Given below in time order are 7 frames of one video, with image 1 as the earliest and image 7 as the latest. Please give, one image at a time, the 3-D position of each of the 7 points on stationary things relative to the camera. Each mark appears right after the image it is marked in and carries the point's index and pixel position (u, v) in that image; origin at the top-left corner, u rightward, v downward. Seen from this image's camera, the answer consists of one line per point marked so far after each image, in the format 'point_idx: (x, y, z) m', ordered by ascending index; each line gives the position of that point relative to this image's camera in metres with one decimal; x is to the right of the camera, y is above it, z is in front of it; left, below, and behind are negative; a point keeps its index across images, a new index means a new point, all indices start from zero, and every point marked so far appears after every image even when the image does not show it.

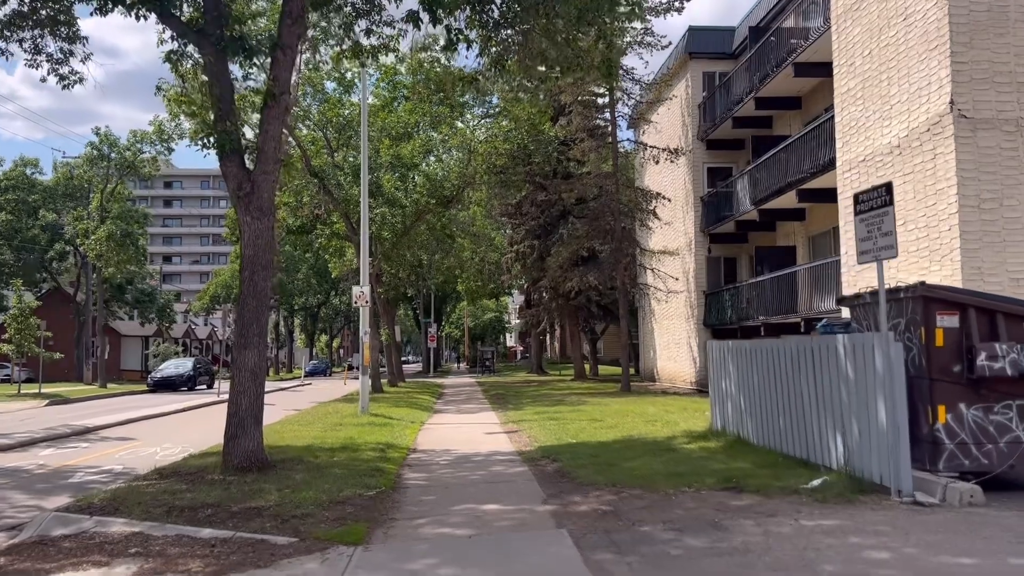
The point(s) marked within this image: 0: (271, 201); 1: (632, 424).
0: (-3.2, +1.1, +10.8) m
1: (+2.1, -2.4, +14.4) m
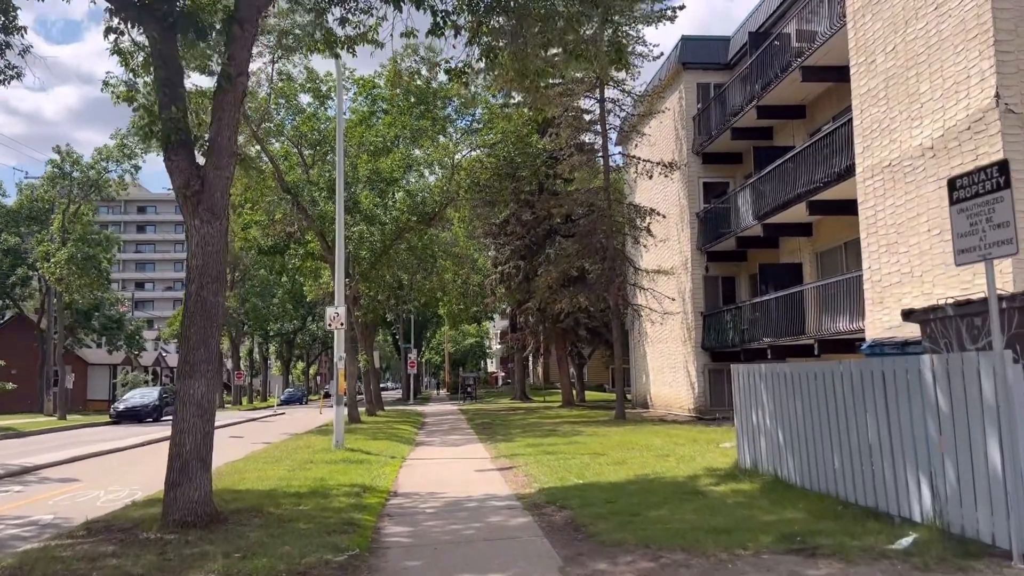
0: (-3.2, +1.0, +9.1) m
1: (+2.1, -2.7, +12.7) m
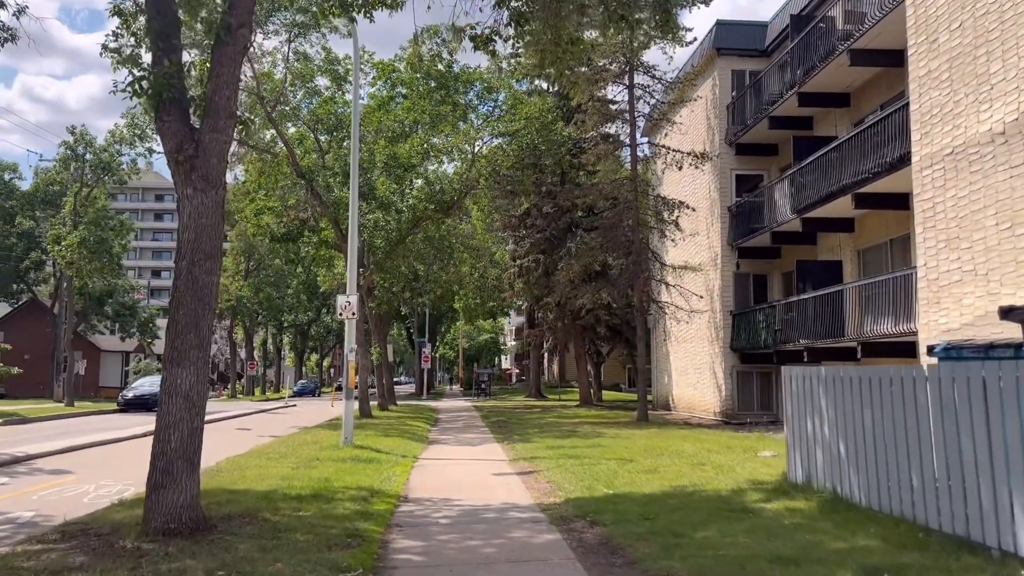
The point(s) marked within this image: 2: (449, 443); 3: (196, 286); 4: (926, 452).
0: (-2.9, +1.2, +8.1) m
1: (+2.4, -2.6, +11.6) m
2: (-1.5, -3.6, +18.9) m
3: (-3.0, 0.0, +7.8) m
4: (+3.6, -1.4, +7.1) m
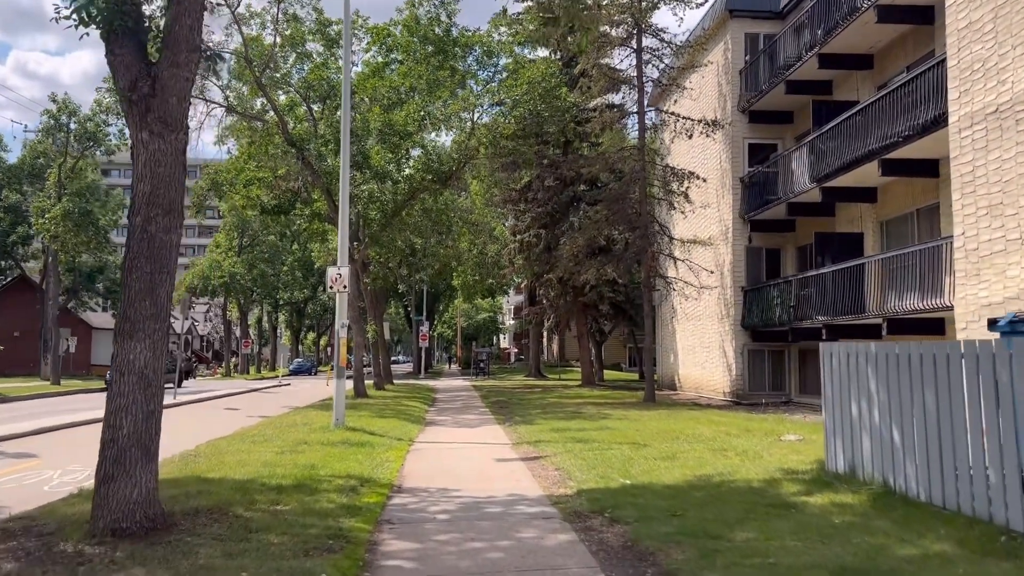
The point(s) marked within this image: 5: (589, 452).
0: (-2.8, +1.5, +6.9) m
1: (+2.4, -2.2, +10.6) m
2: (-1.4, -3.0, +17.9) m
3: (-2.9, +0.3, +6.7) m
4: (+3.7, -1.1, +6.1) m
5: (+1.1, -2.3, +11.4) m
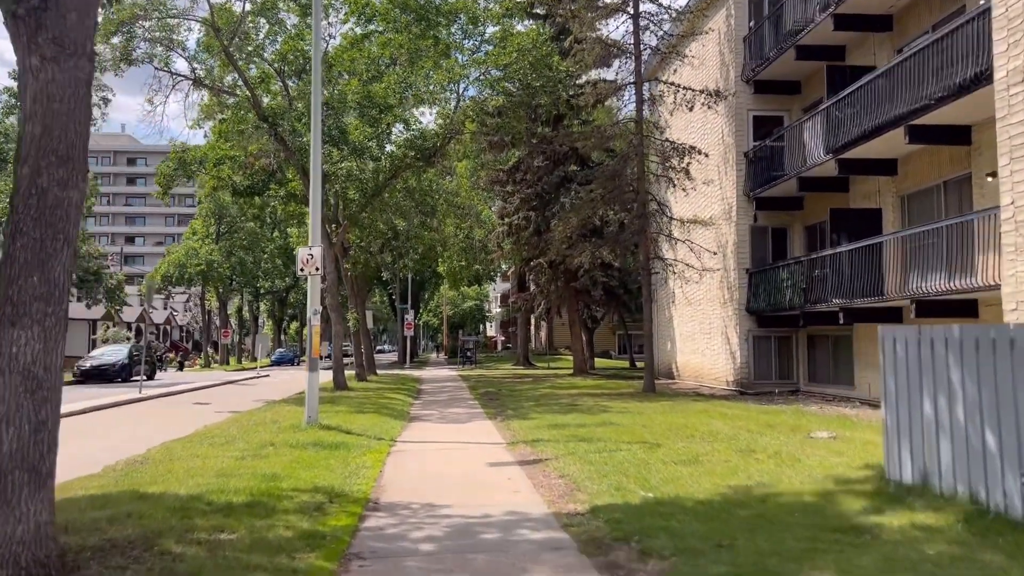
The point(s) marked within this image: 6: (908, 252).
0: (-2.8, +1.7, +5.4) m
1: (+2.4, -1.9, +9.1) m
2: (-1.6, -2.6, +16.4) m
3: (-2.9, +0.5, +5.1) m
4: (+3.7, -0.9, +4.6) m
5: (+1.0, -2.0, +10.0) m
6: (+7.5, +0.7, +15.4) m
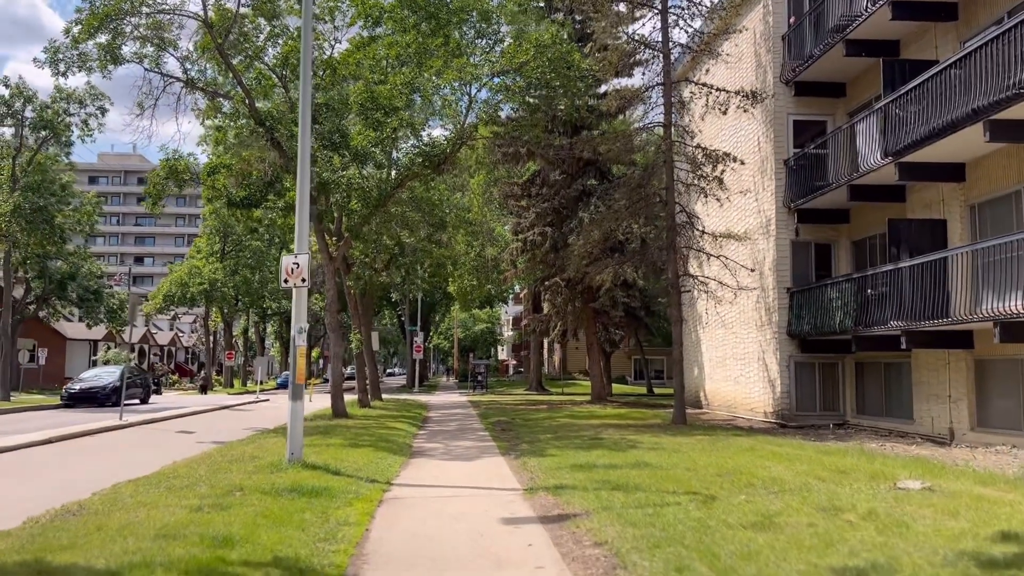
0: (-2.7, +1.7, +3.5) m
1: (+2.6, -2.0, +7.1) m
2: (-1.3, -2.9, +14.4) m
3: (-2.8, +0.6, +3.2) m
4: (+3.8, -0.9, +2.6) m
5: (+1.2, -2.2, +7.9) m
6: (+7.8, +0.3, +13.4) m
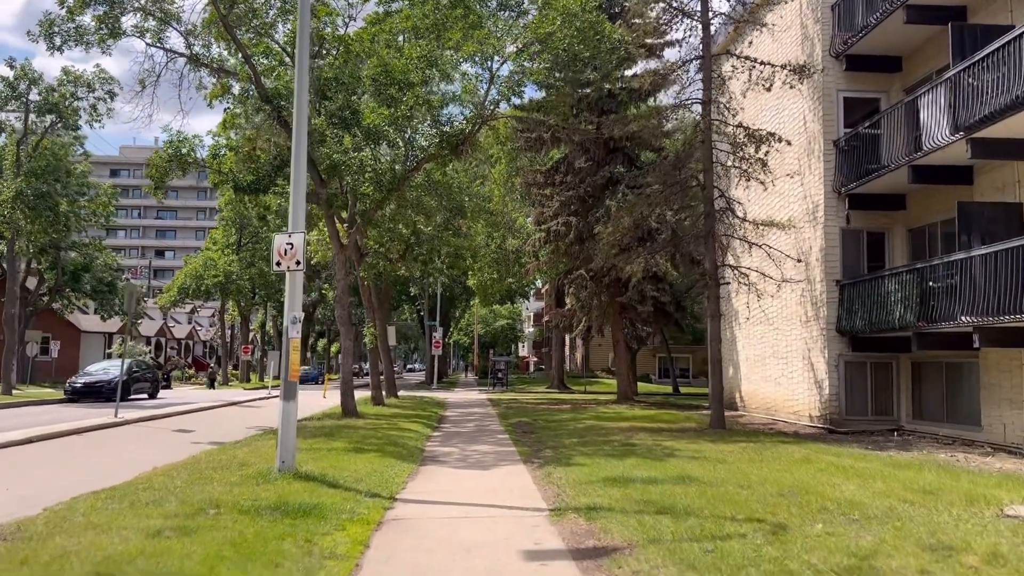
0: (-2.5, +1.9, +2.1) m
1: (+2.7, -1.9, +5.5) m
2: (-1.0, -2.7, +12.9) m
3: (-2.7, +0.7, +1.7) m
4: (+3.9, -0.8, +1.0) m
5: (+1.4, -2.0, +6.4) m
6: (+8.2, +0.5, +11.7) m
